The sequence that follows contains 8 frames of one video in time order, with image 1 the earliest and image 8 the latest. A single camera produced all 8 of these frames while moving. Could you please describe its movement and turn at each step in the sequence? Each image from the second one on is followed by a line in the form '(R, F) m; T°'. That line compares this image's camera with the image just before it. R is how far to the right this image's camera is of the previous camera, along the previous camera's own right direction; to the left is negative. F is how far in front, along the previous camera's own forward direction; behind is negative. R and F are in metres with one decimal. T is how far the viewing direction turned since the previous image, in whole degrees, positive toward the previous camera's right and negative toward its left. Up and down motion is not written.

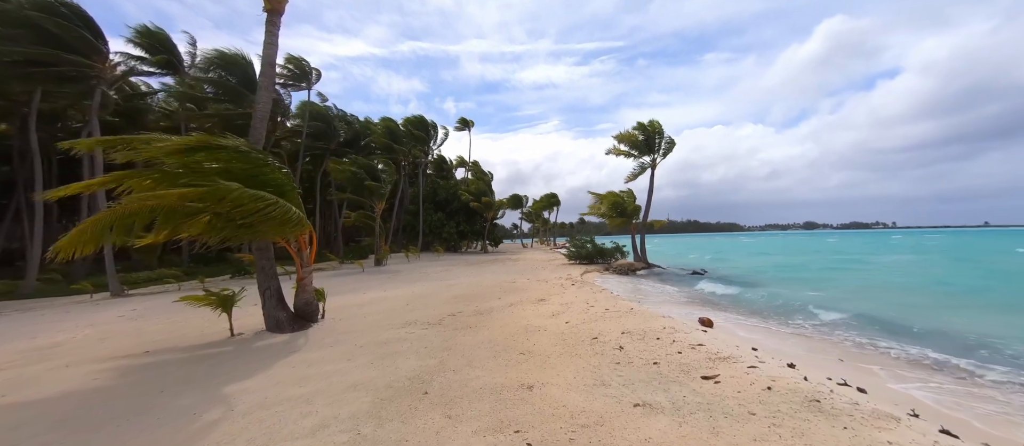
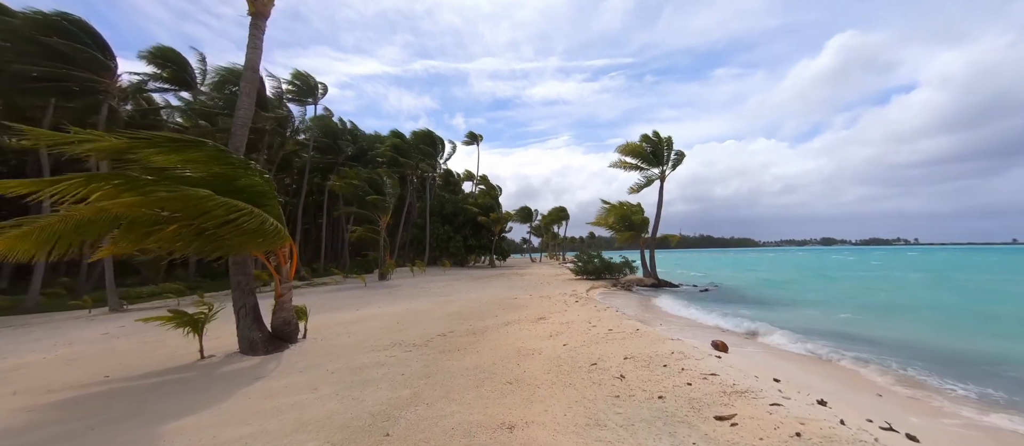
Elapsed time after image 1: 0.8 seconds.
(+0.3, +0.5) m; -2°
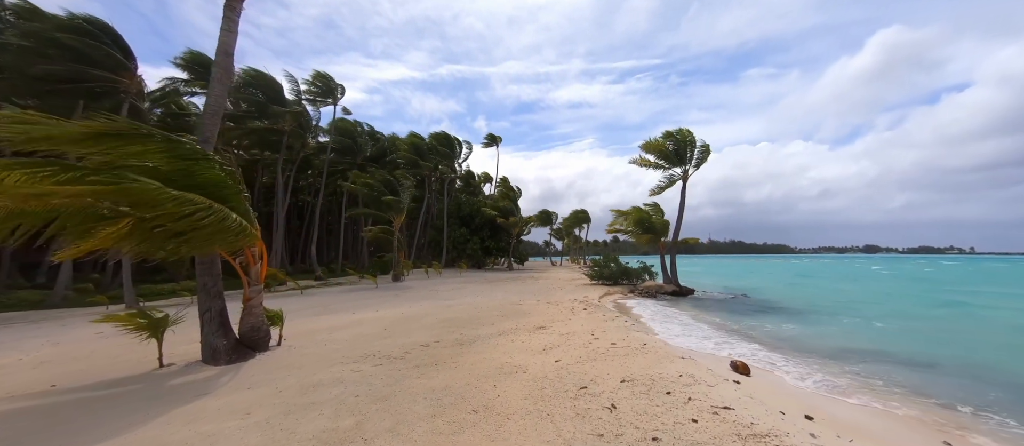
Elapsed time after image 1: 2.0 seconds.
(+0.6, +0.7) m; -4°
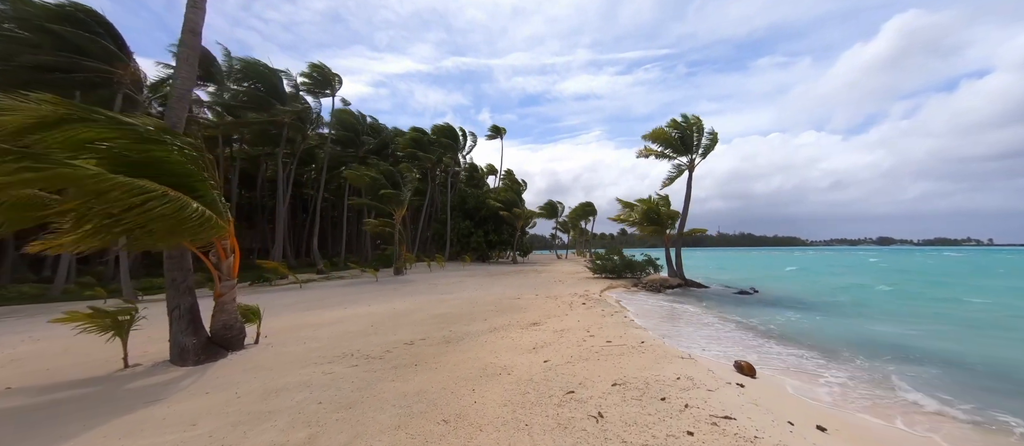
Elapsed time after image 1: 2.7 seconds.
(+0.3, +0.4) m; -1°
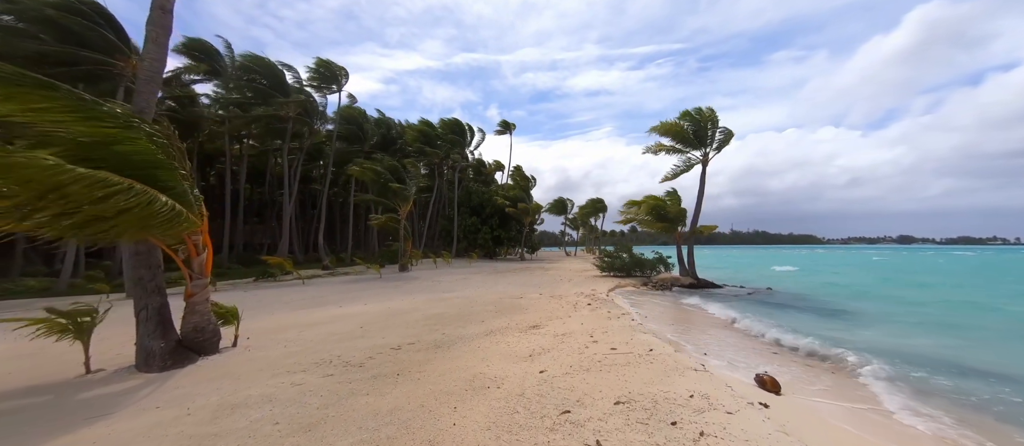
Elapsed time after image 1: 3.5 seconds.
(+0.2, +0.5) m; -2°
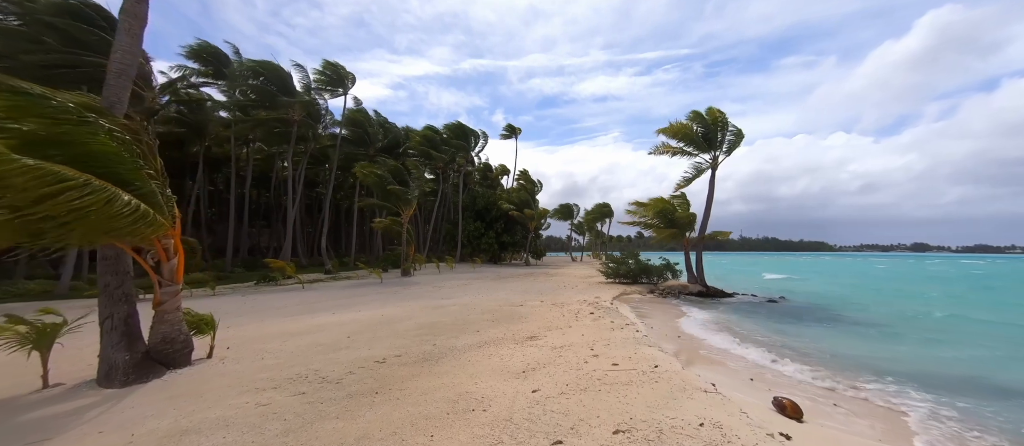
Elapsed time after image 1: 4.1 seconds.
(+0.2, +0.4) m; -1°
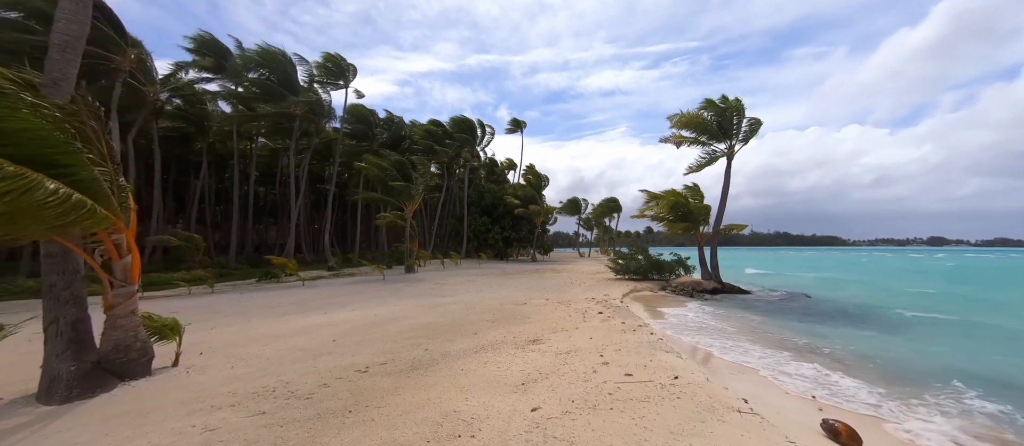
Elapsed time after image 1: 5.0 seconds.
(+0.1, +0.6) m; -1°
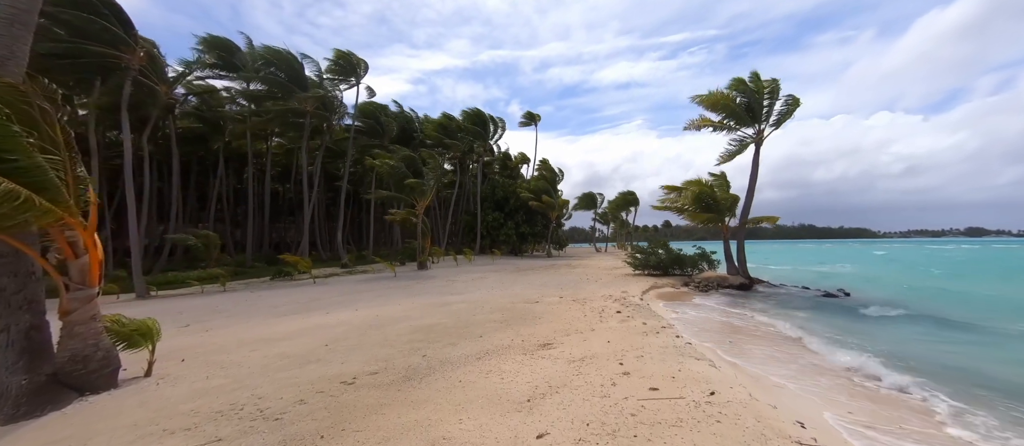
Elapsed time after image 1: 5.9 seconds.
(+0.1, +0.6) m; -2°
